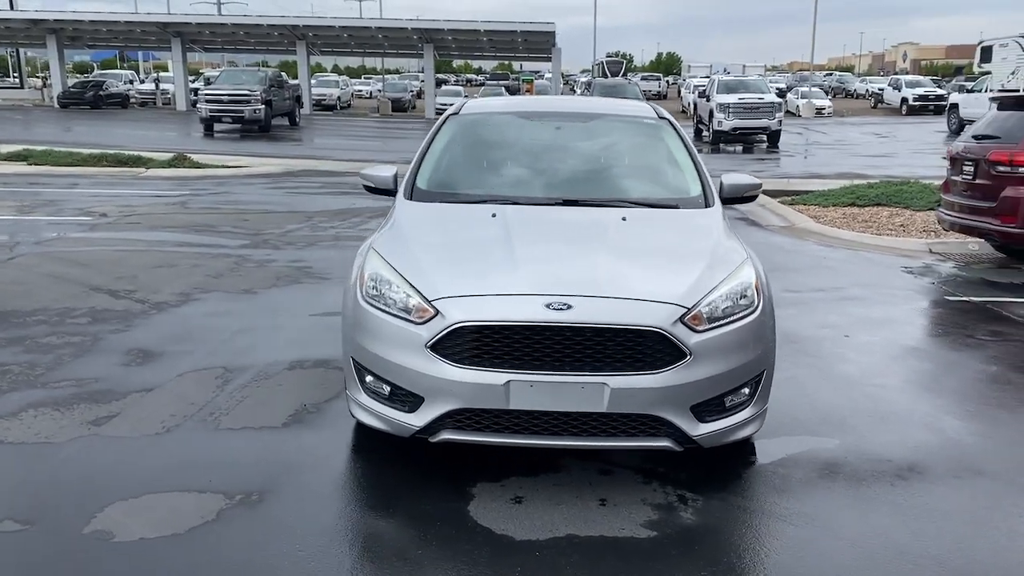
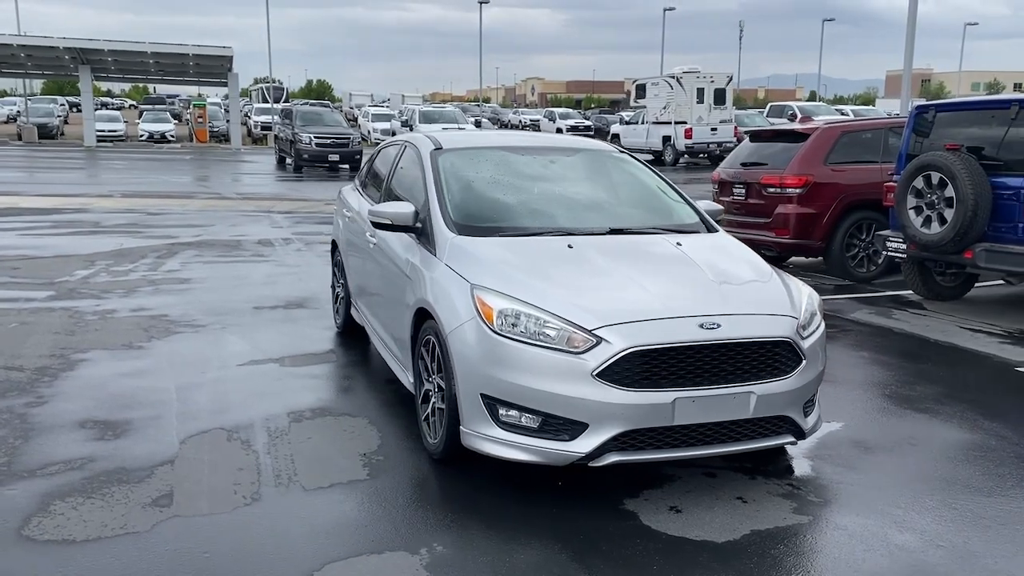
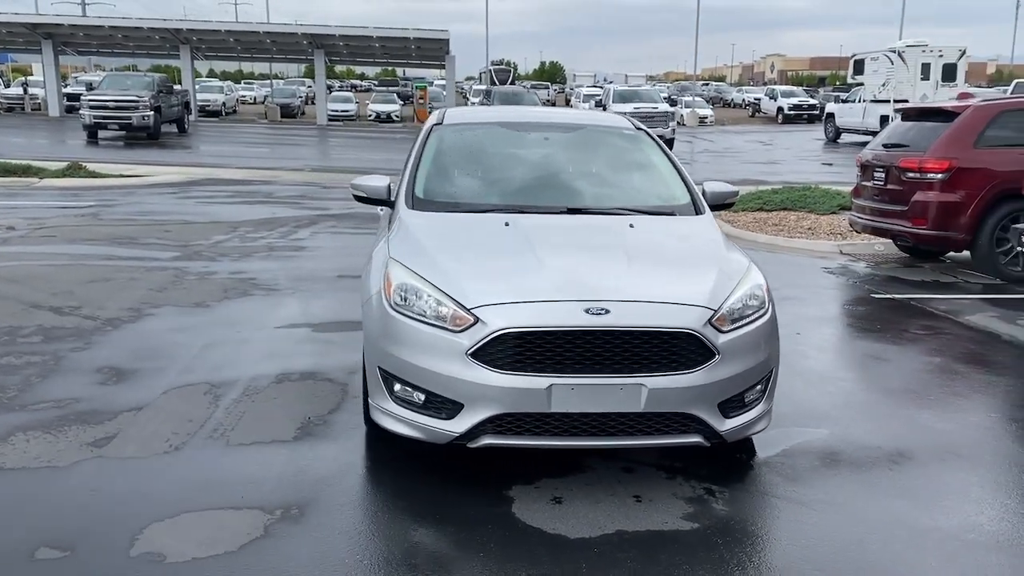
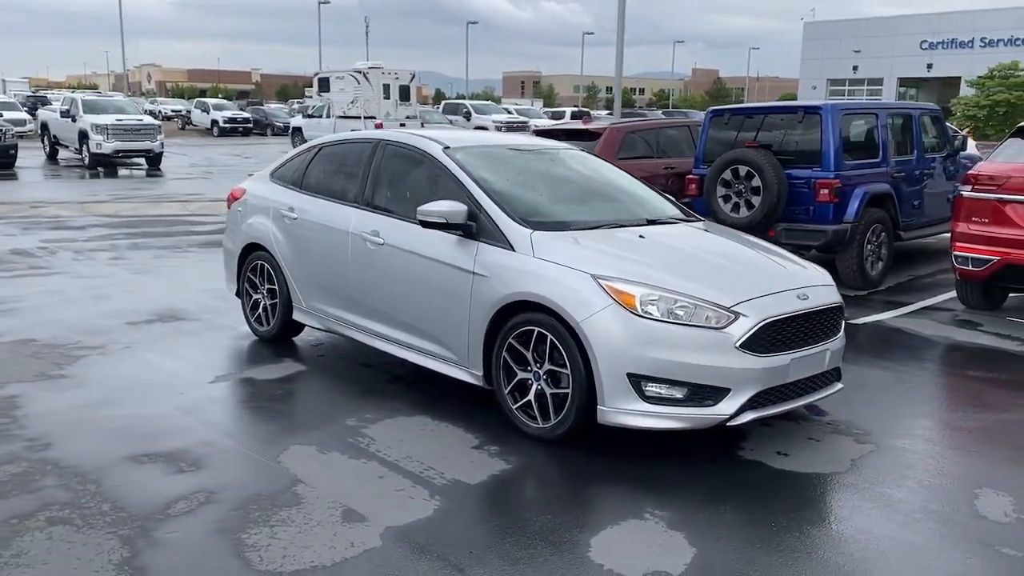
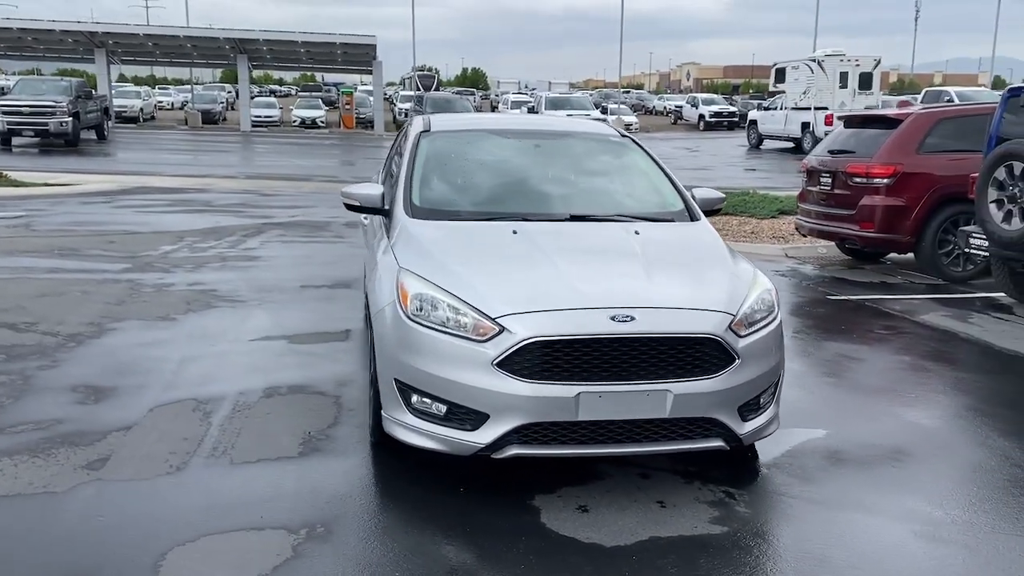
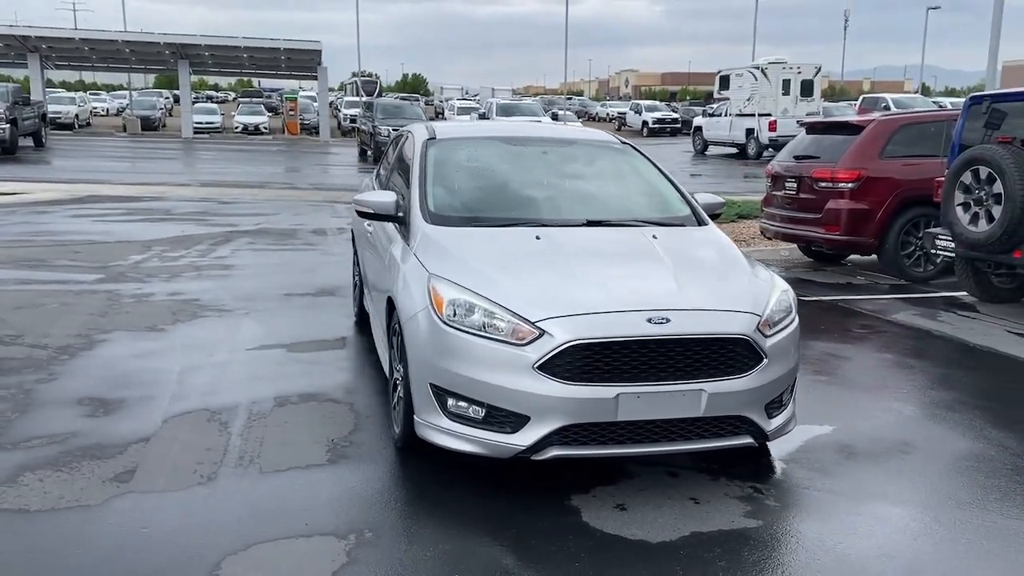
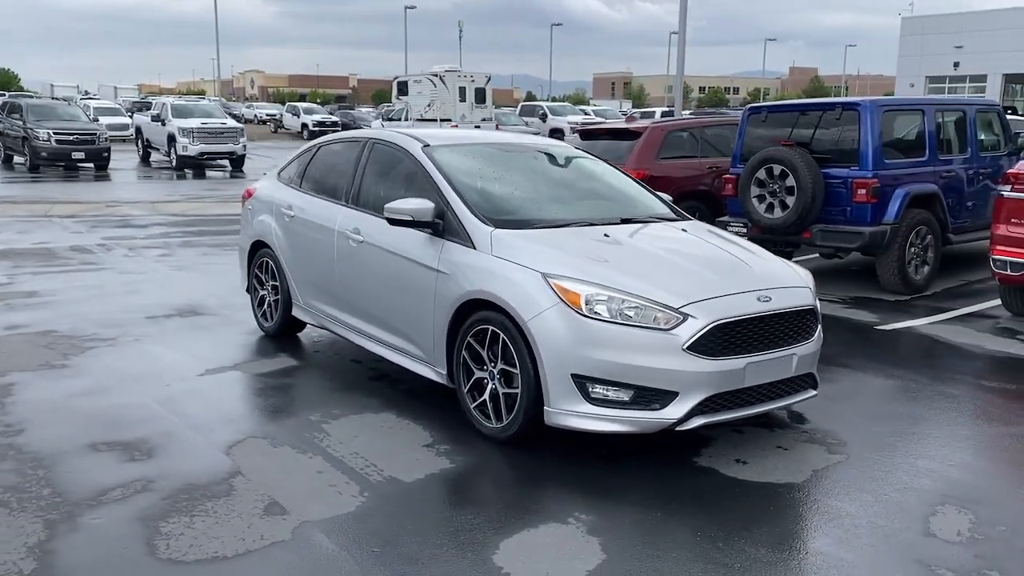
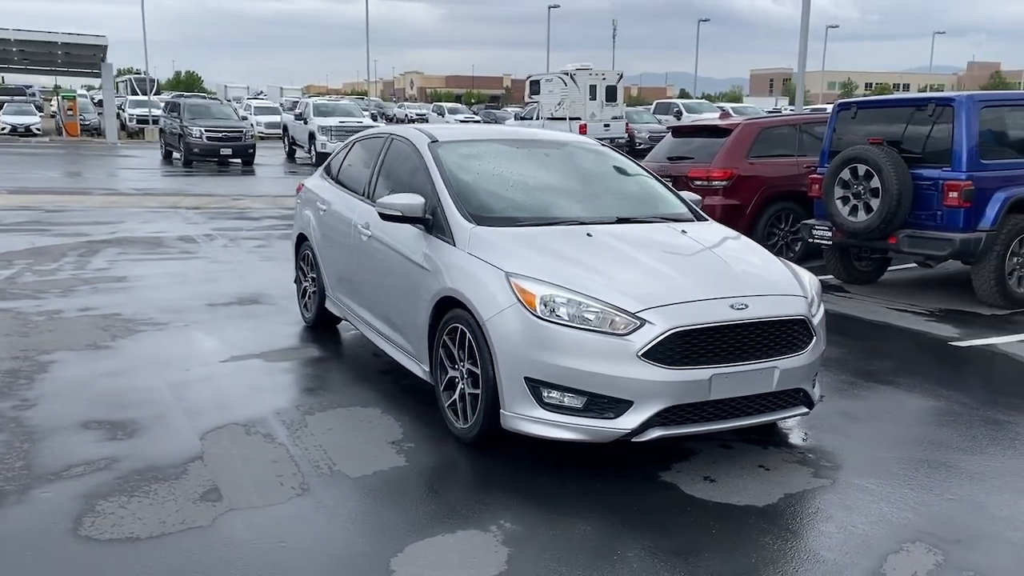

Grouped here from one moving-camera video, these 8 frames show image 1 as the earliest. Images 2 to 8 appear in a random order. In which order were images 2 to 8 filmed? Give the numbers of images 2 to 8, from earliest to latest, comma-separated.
3, 5, 6, 2, 8, 7, 4
